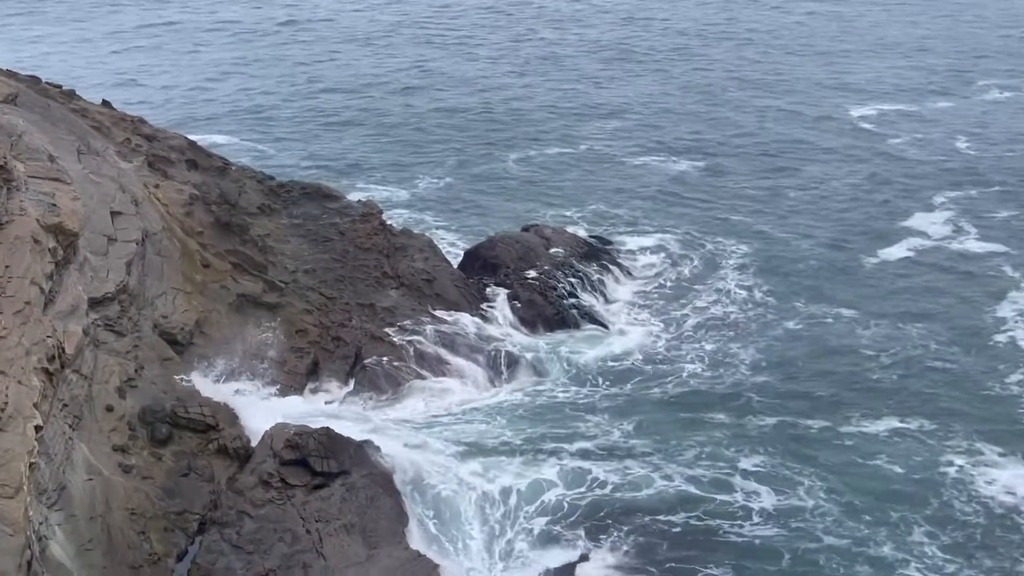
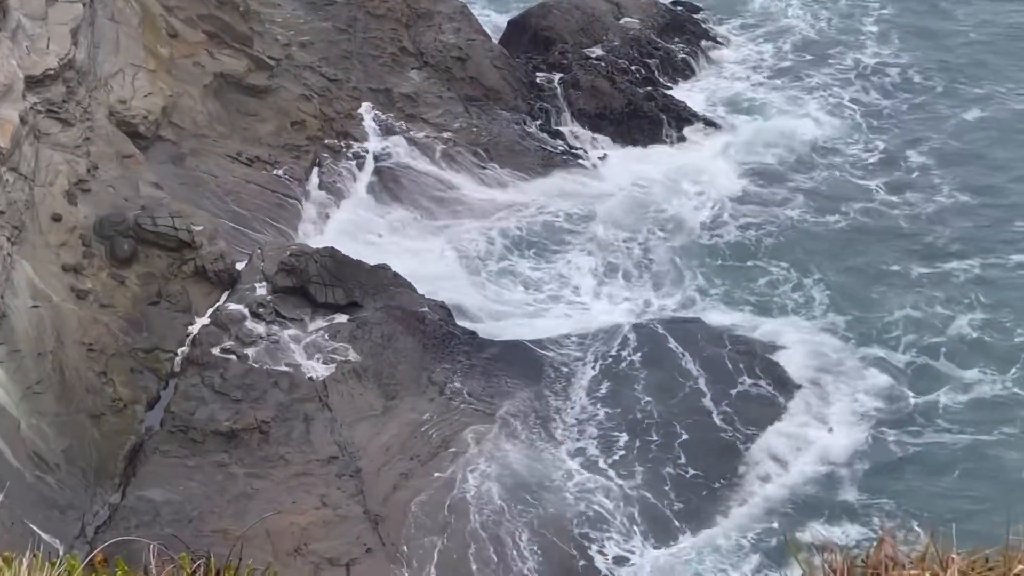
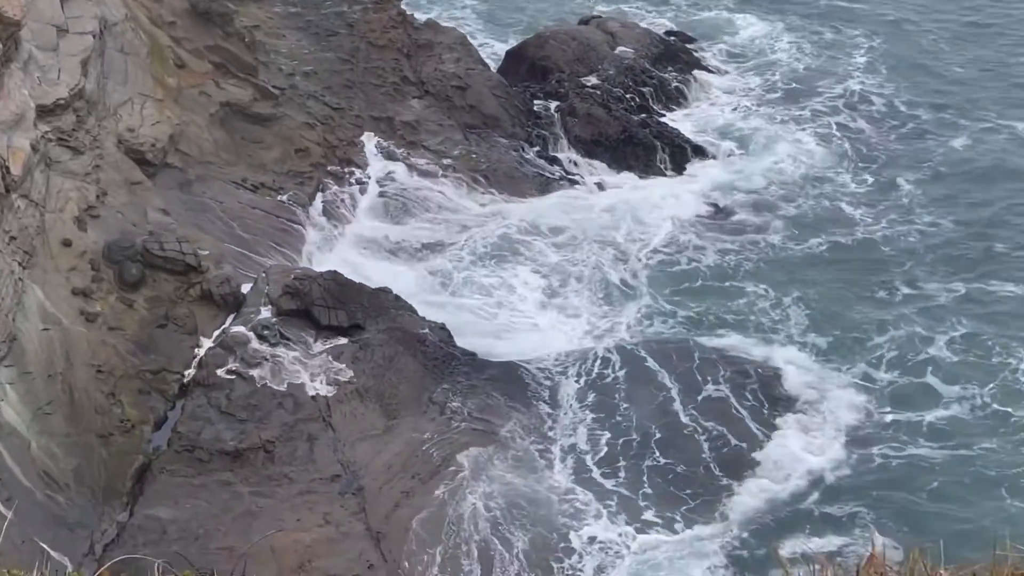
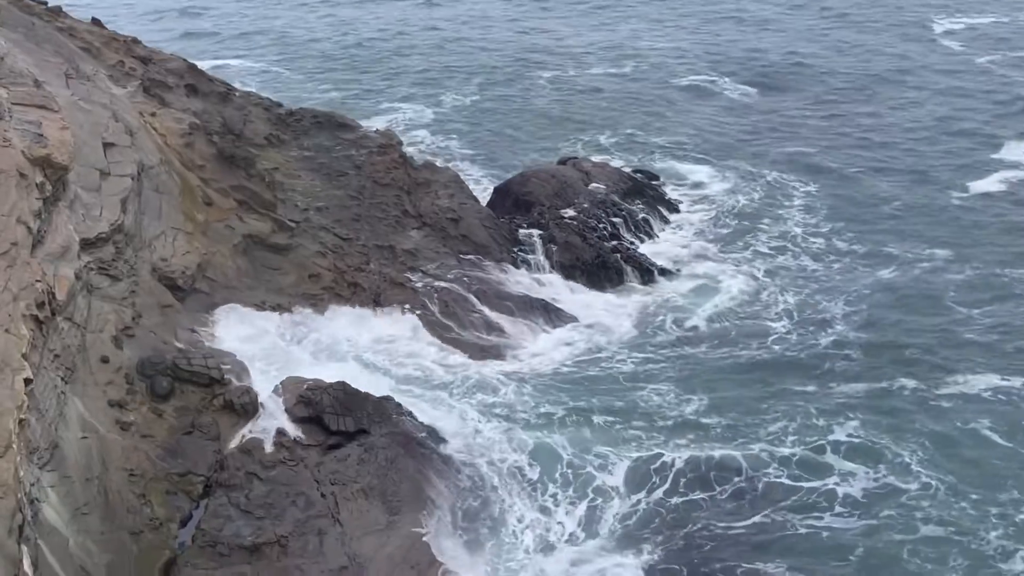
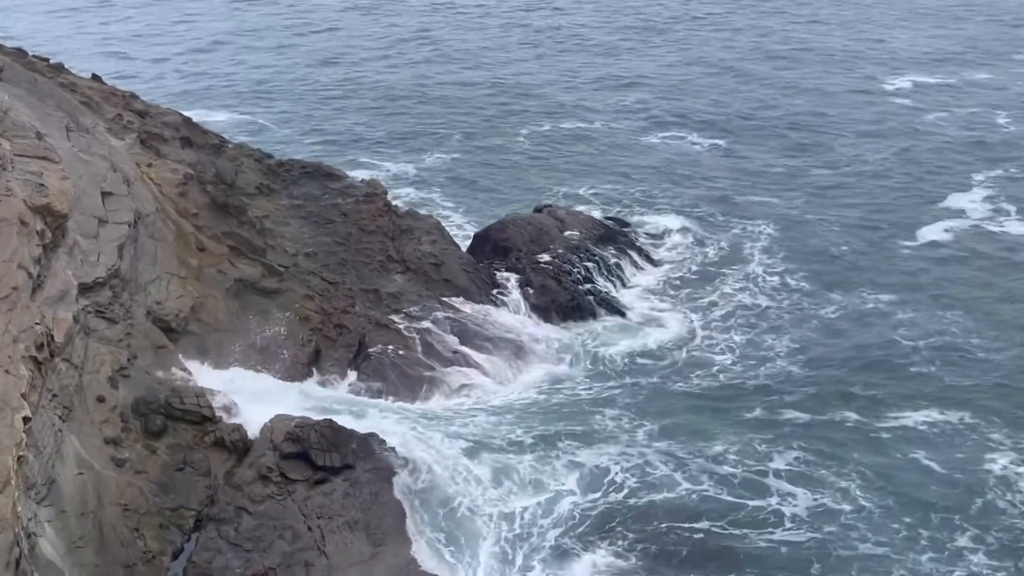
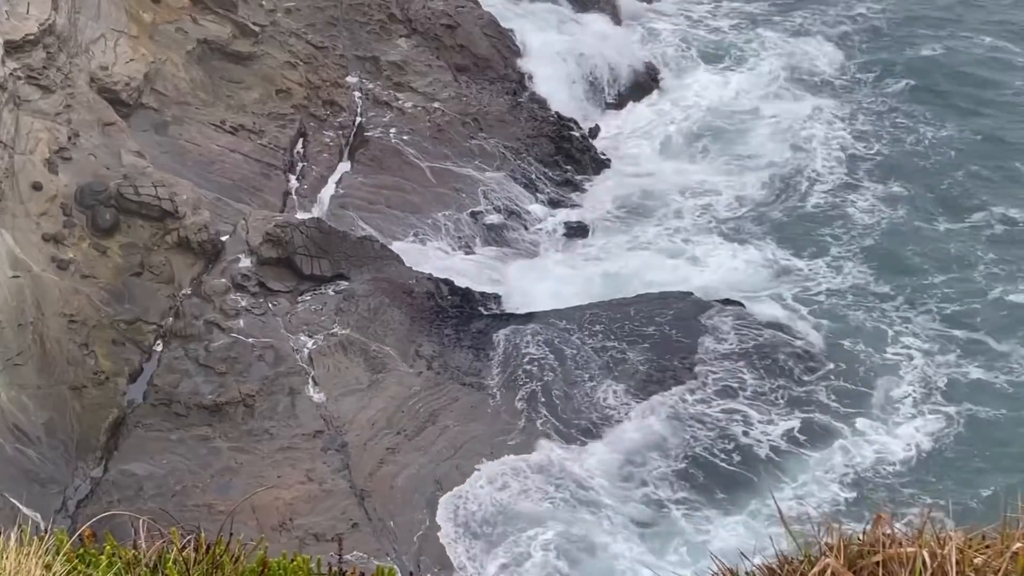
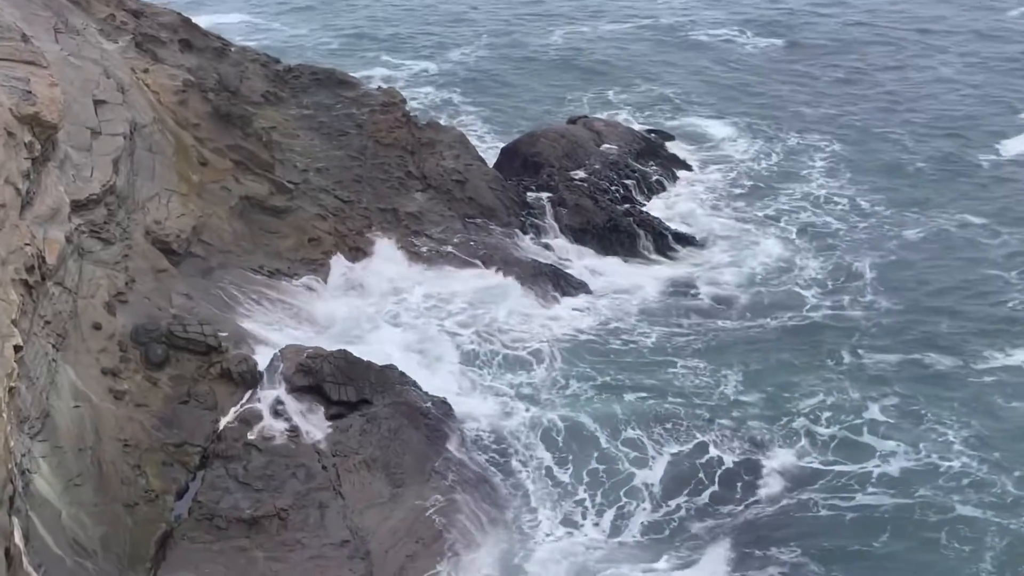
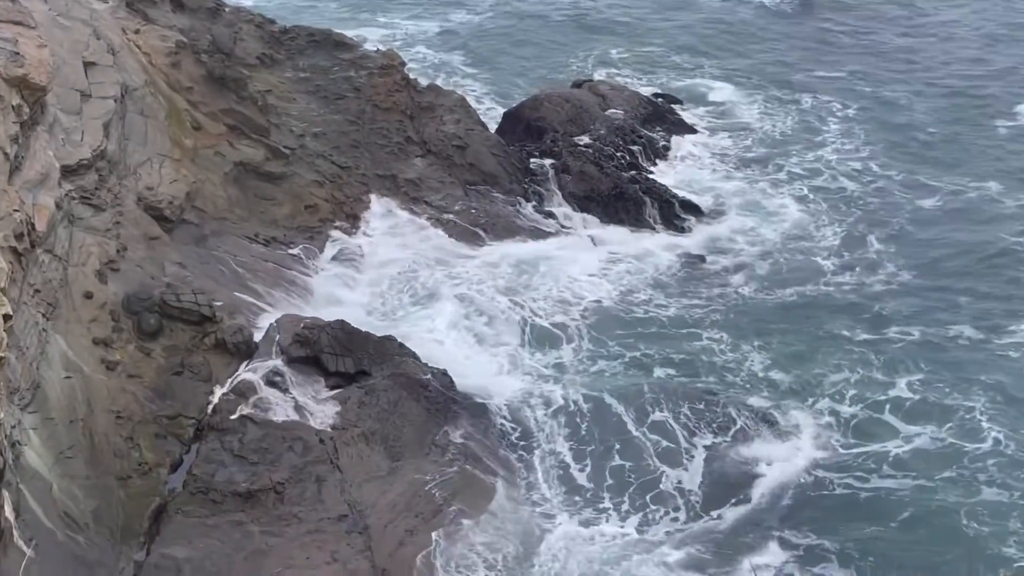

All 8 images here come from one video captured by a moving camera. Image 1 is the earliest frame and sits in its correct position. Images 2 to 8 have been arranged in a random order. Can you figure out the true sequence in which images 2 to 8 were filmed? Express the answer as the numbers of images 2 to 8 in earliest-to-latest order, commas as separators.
5, 4, 7, 8, 3, 2, 6
